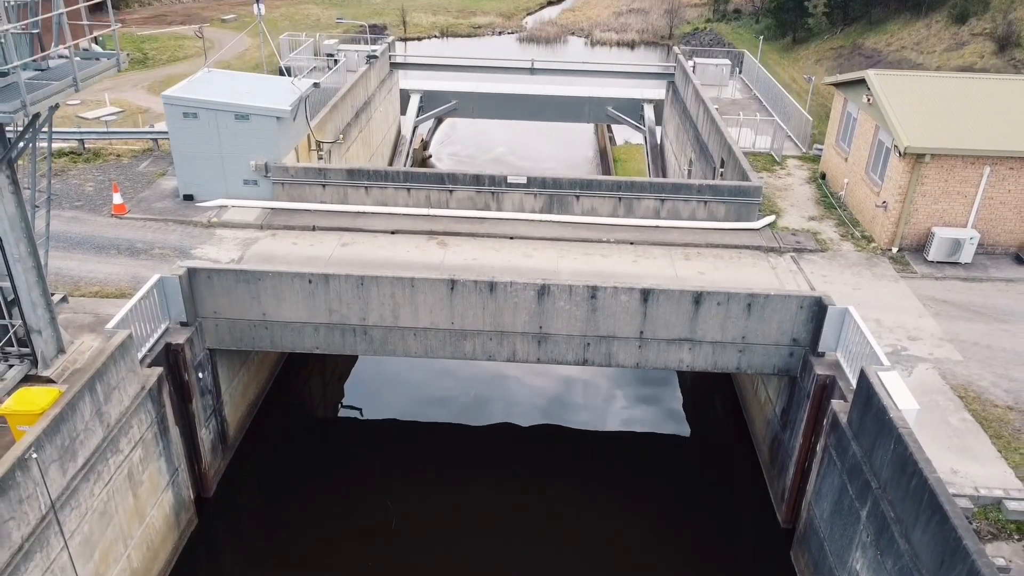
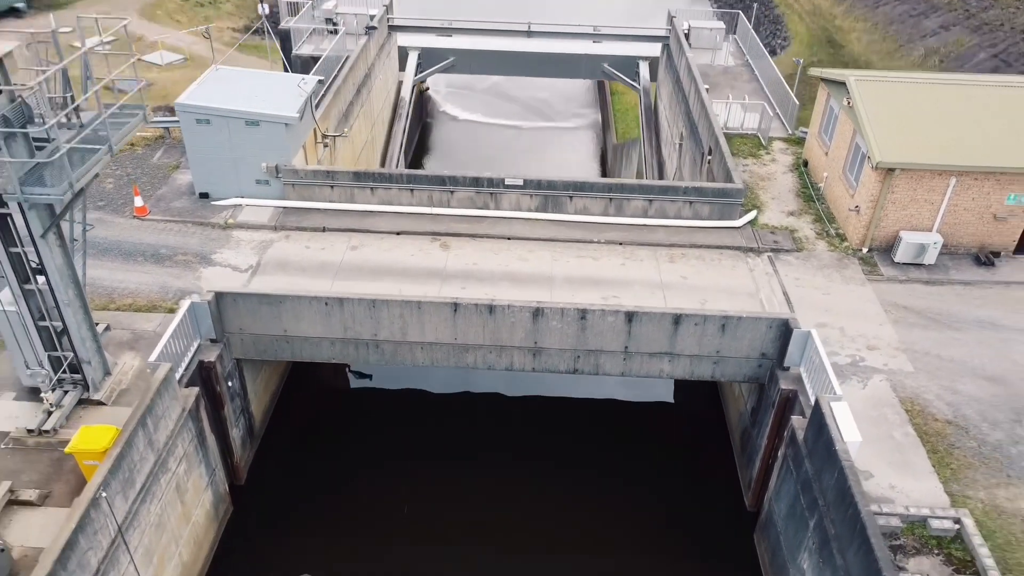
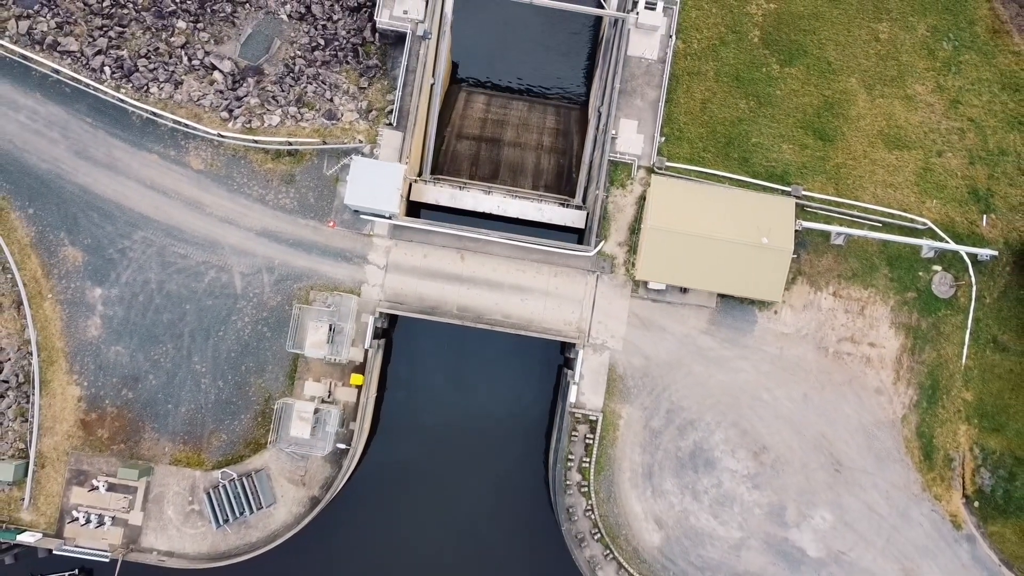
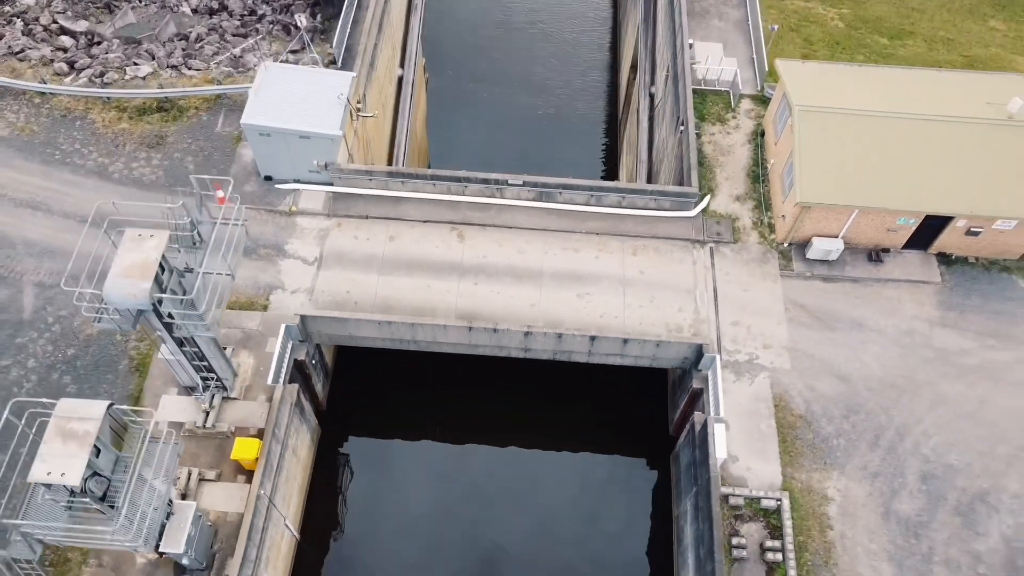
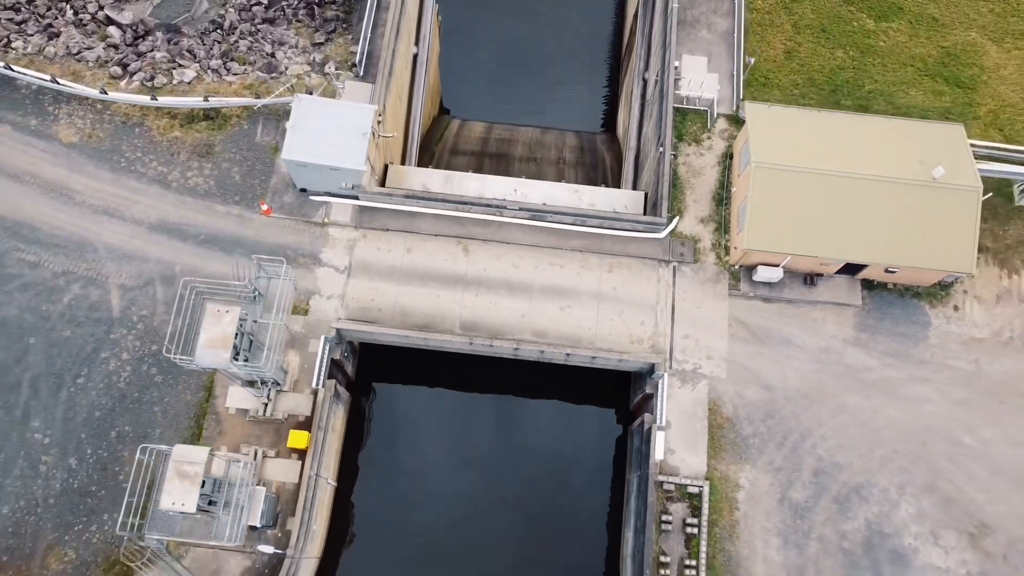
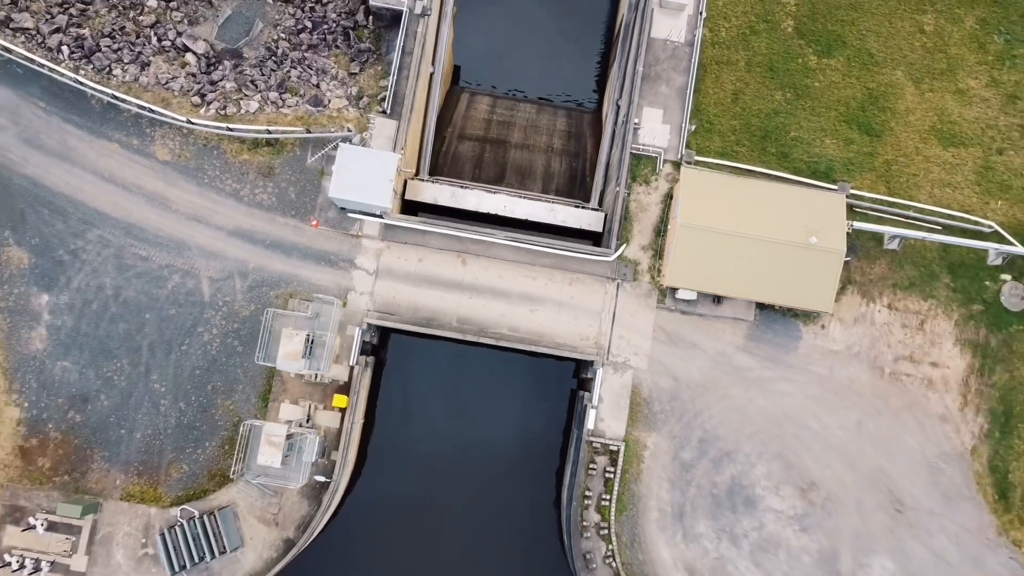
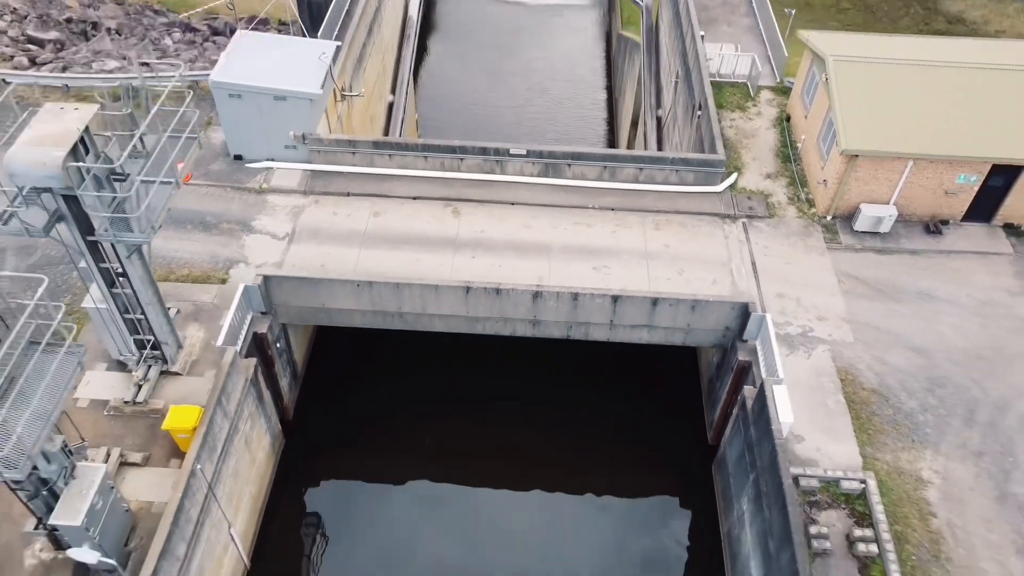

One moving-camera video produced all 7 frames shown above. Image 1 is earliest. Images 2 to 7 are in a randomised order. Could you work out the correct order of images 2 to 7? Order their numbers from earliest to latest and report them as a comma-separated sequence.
2, 7, 4, 5, 6, 3
